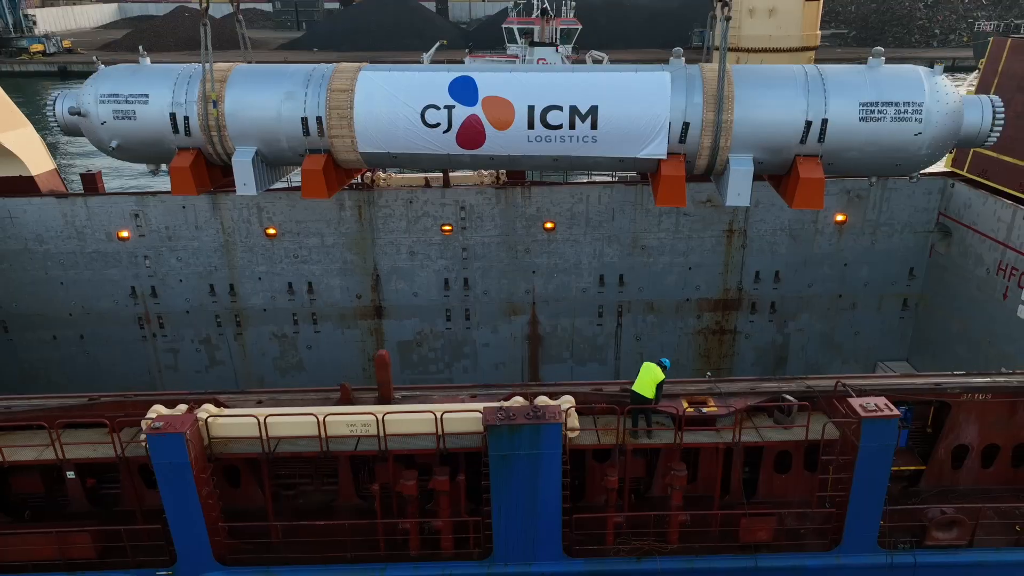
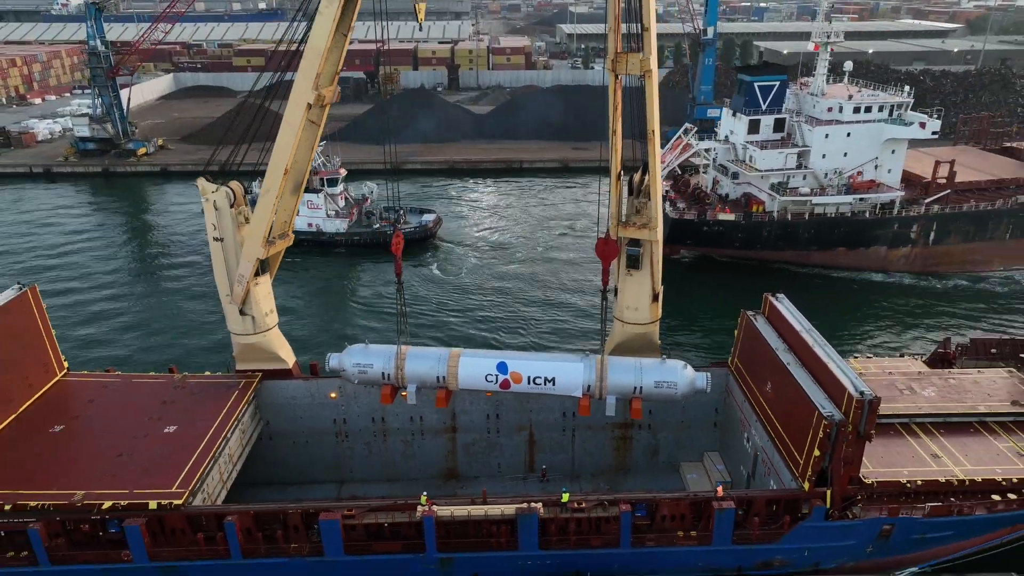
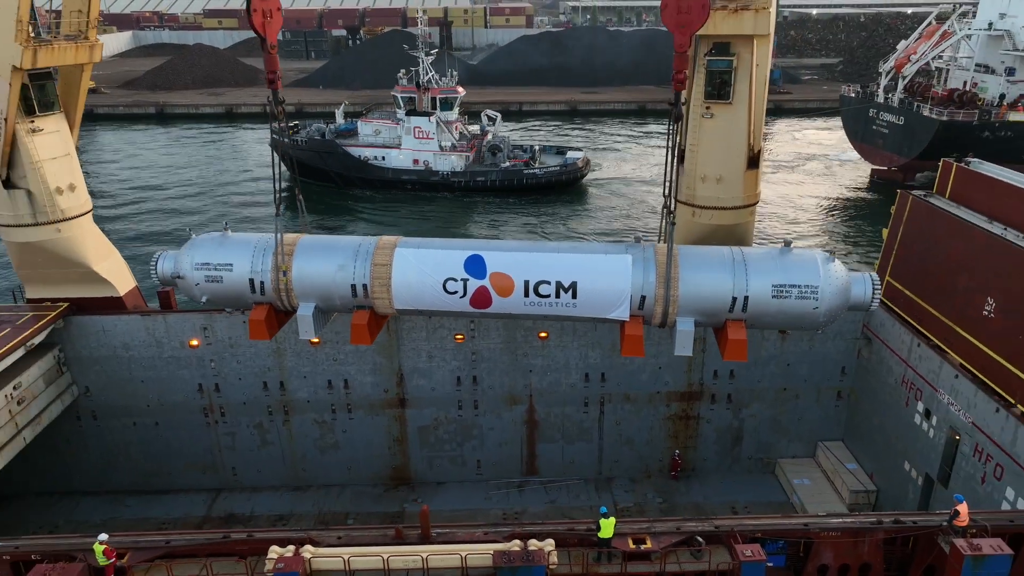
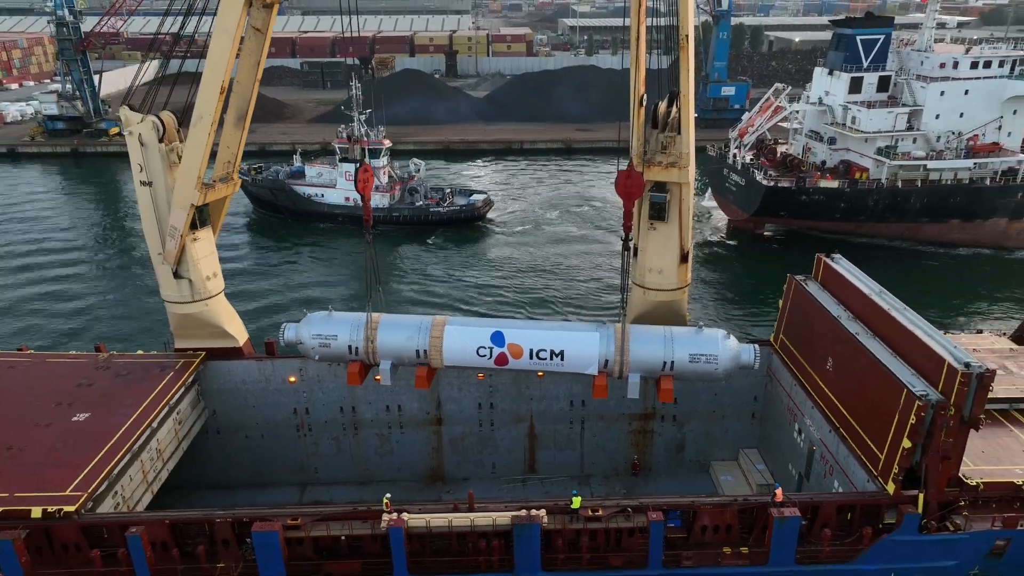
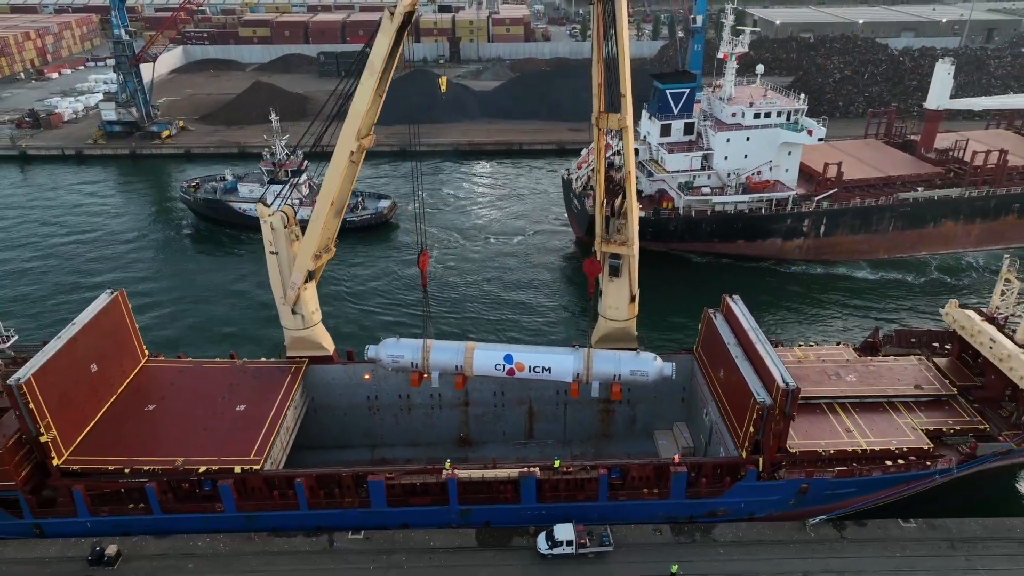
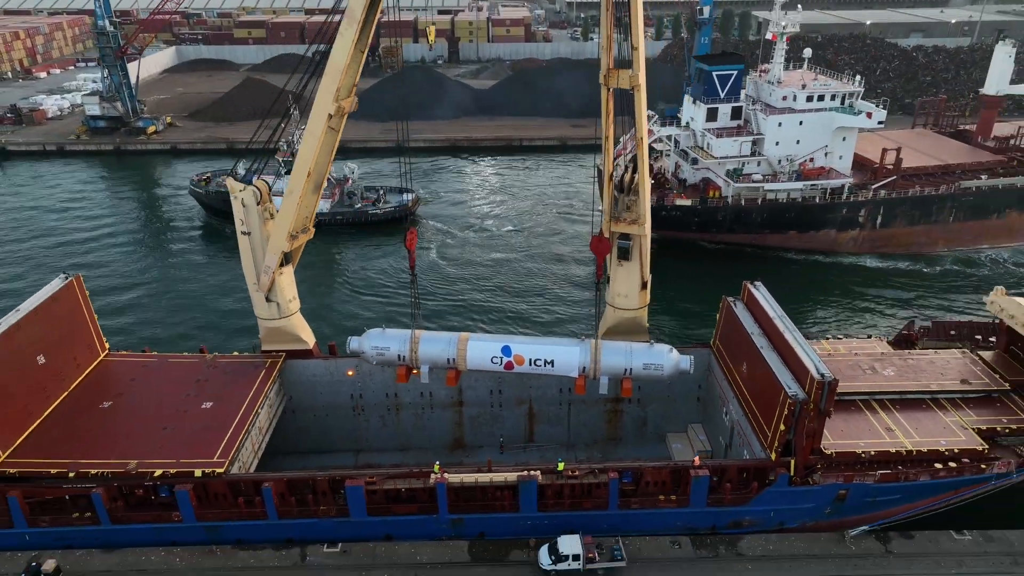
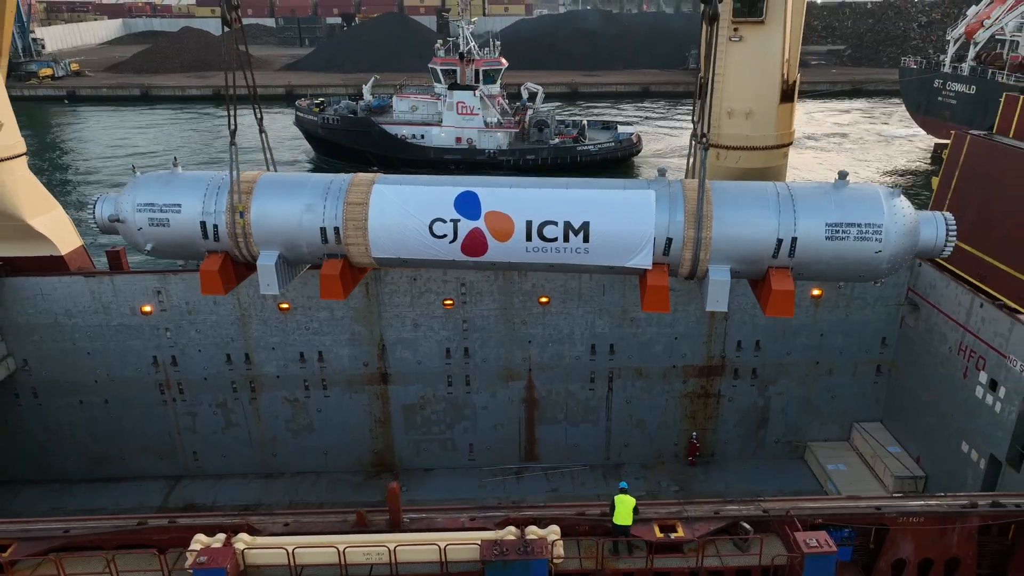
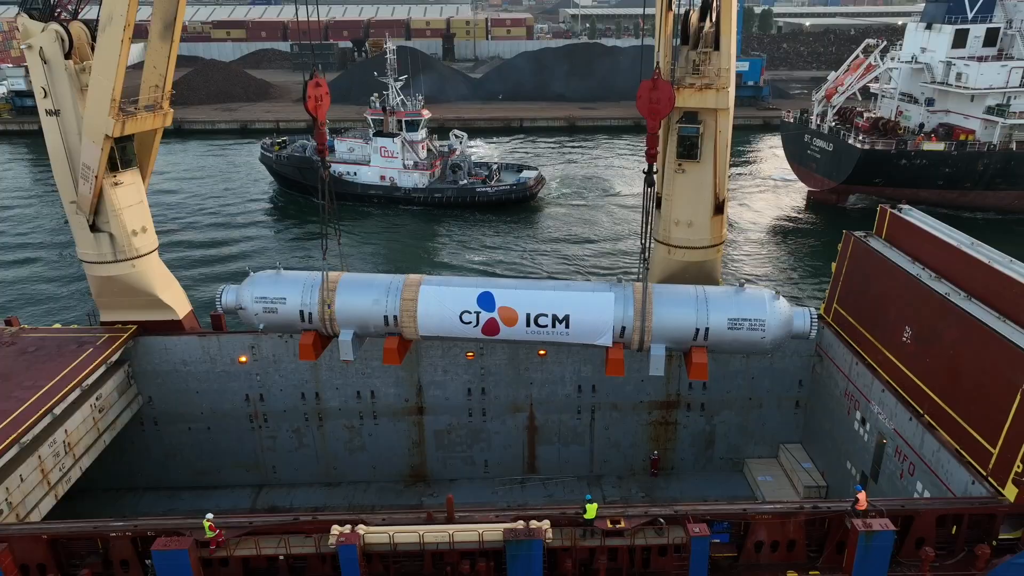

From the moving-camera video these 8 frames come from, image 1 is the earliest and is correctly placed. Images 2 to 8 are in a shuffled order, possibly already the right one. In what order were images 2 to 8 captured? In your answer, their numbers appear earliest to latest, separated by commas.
7, 3, 8, 4, 2, 6, 5
